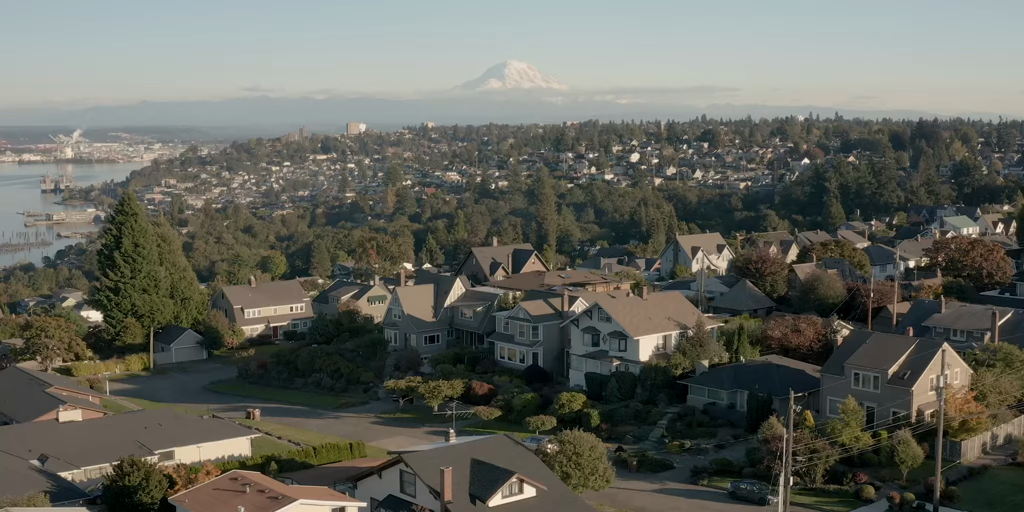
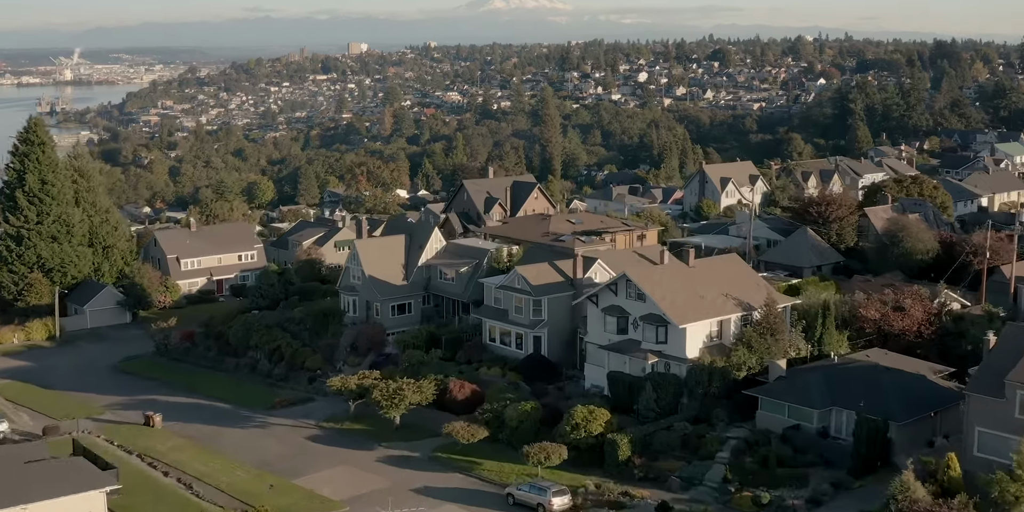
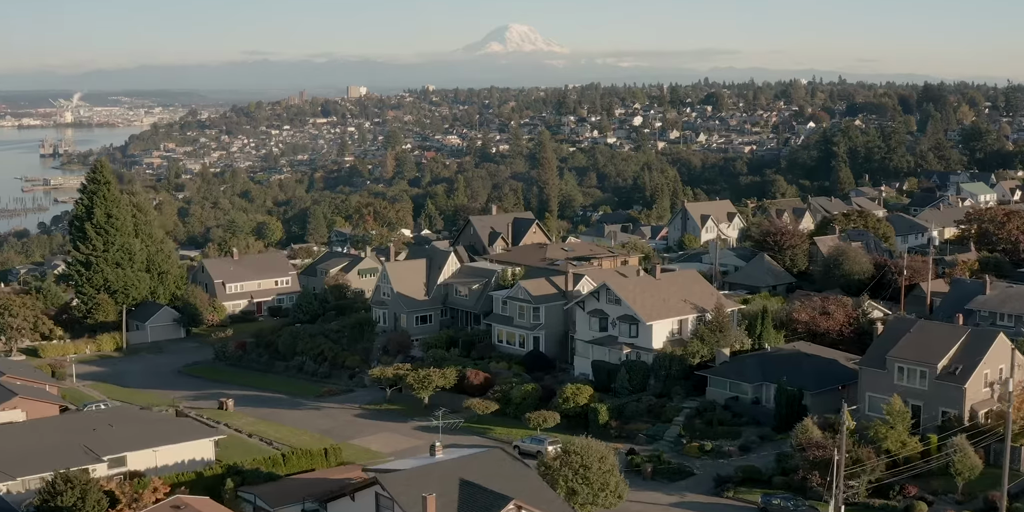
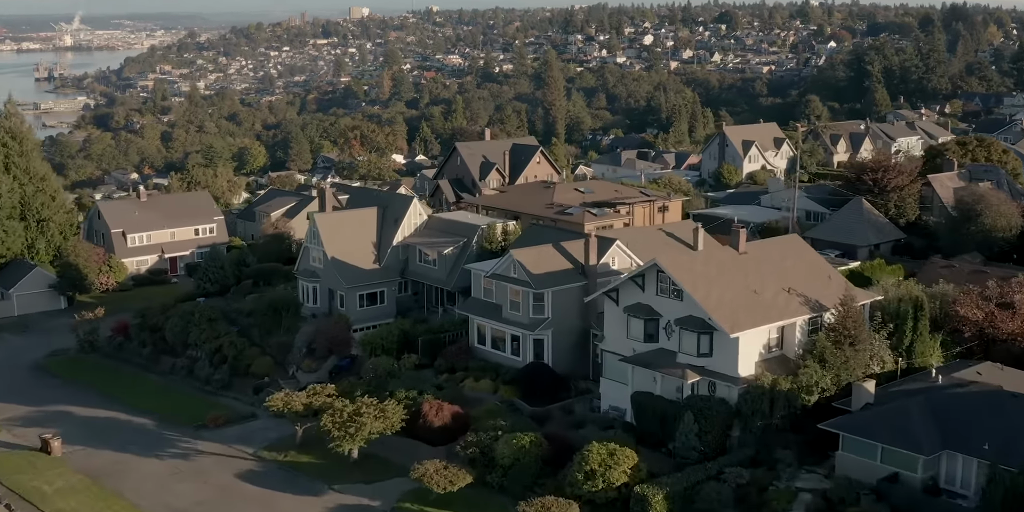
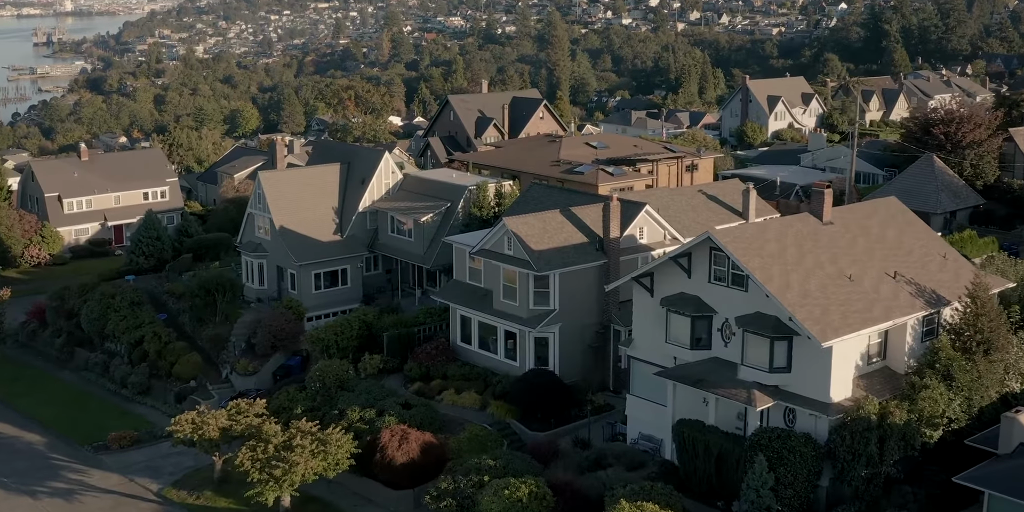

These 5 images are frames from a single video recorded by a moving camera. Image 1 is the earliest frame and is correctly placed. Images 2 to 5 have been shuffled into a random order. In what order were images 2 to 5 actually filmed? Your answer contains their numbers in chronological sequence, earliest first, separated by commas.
3, 2, 4, 5
